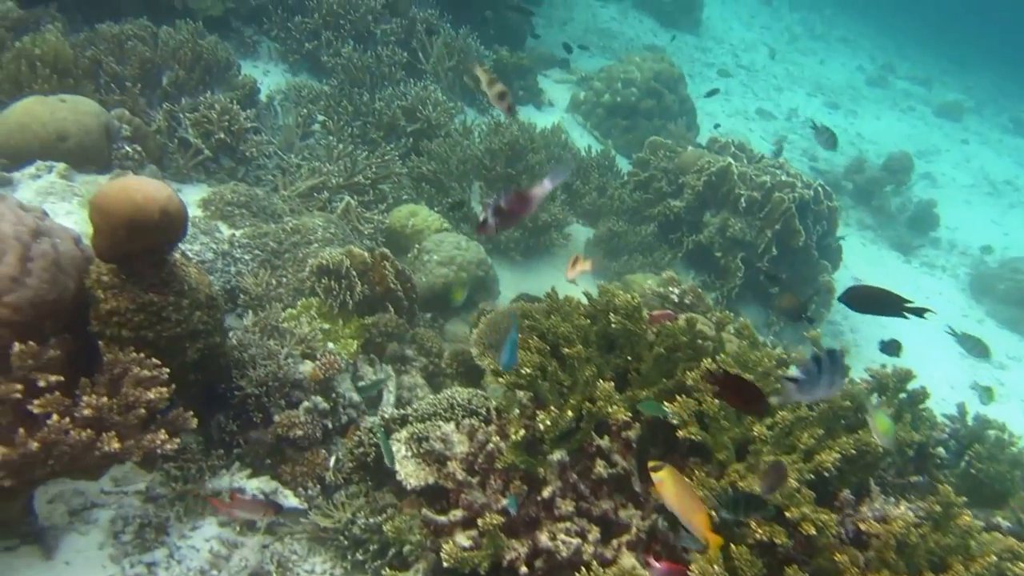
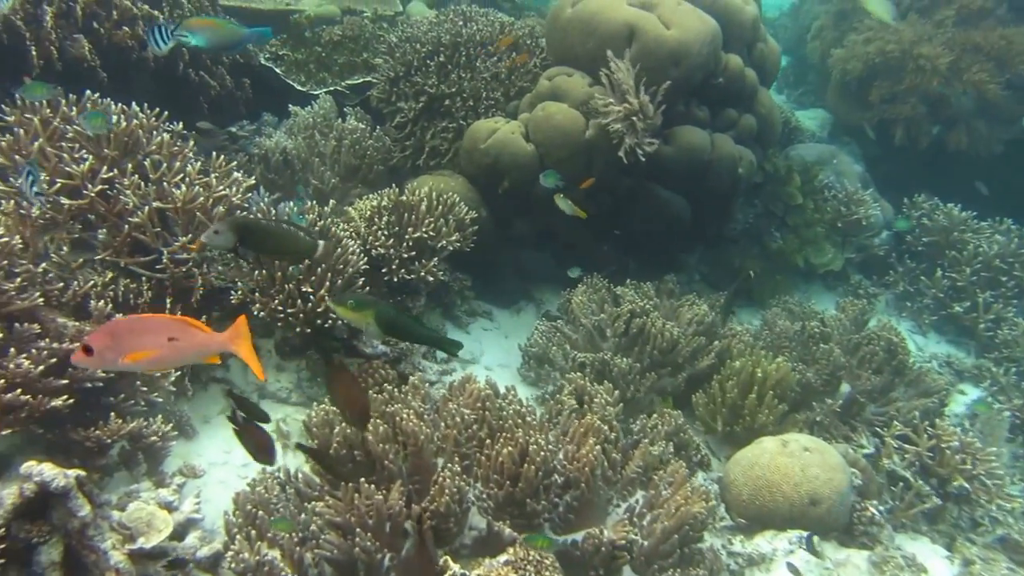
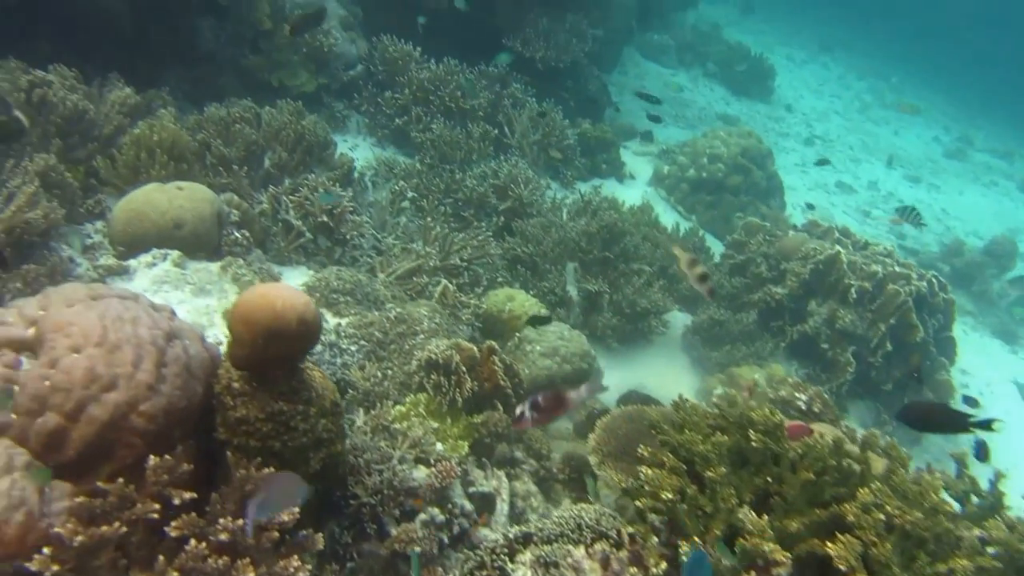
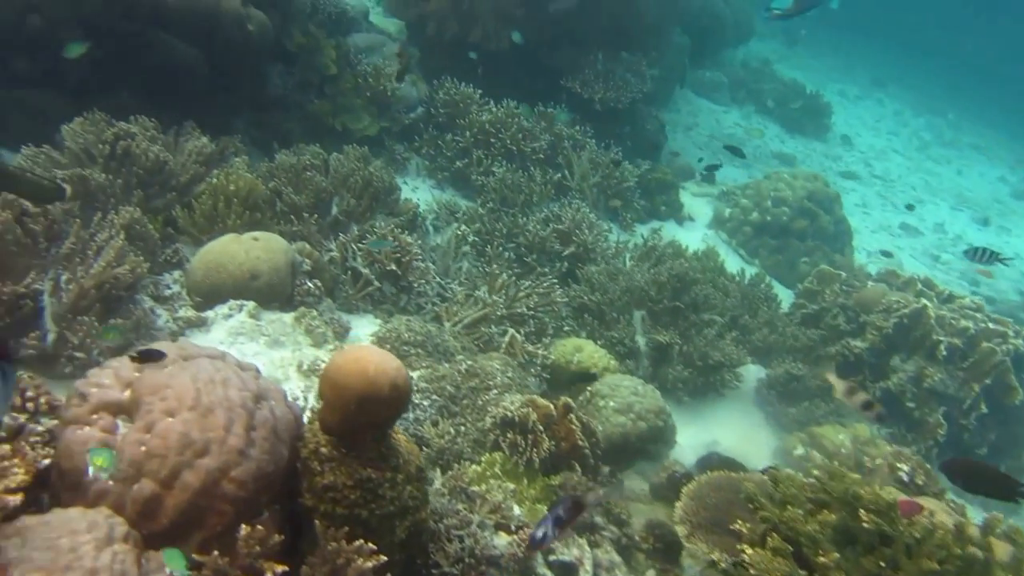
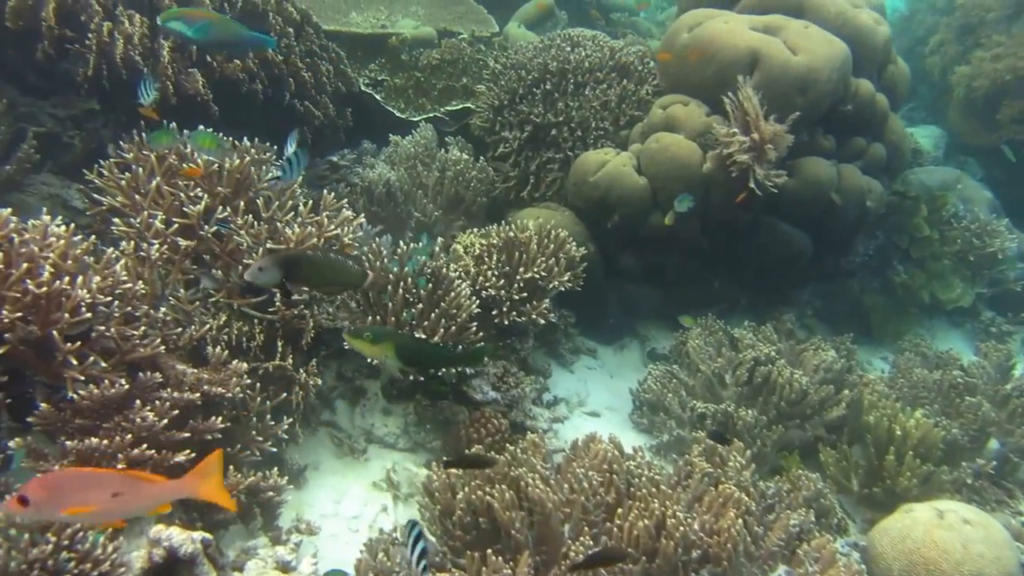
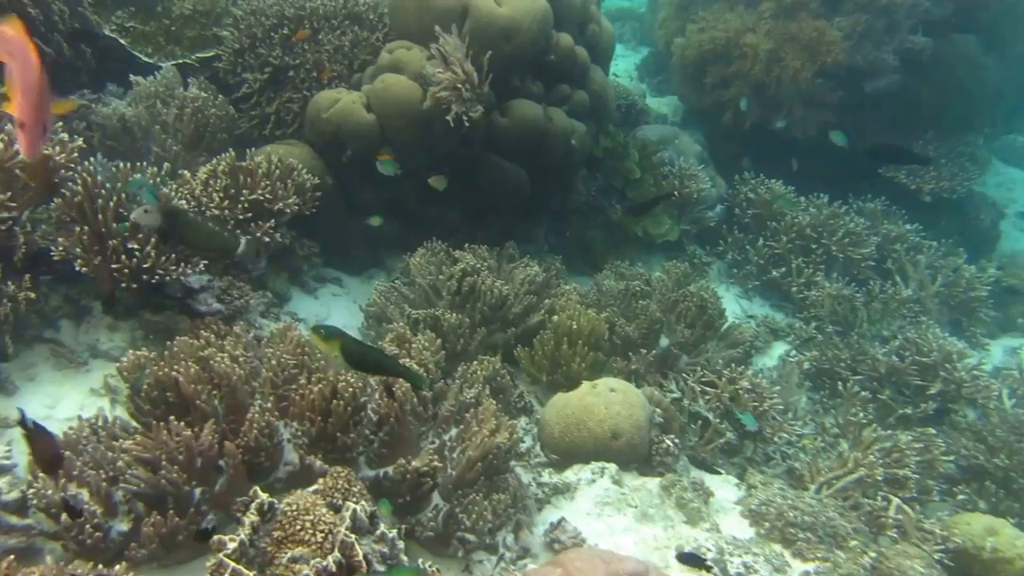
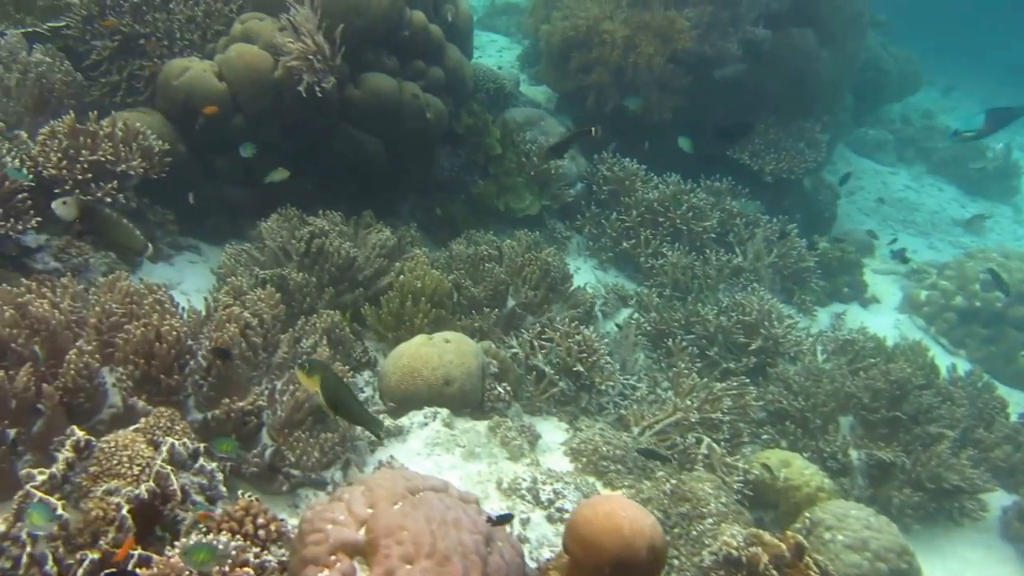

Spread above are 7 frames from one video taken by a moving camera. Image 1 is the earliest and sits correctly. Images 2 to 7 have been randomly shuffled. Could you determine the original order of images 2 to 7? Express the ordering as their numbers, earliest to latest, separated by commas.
3, 4, 7, 6, 2, 5
